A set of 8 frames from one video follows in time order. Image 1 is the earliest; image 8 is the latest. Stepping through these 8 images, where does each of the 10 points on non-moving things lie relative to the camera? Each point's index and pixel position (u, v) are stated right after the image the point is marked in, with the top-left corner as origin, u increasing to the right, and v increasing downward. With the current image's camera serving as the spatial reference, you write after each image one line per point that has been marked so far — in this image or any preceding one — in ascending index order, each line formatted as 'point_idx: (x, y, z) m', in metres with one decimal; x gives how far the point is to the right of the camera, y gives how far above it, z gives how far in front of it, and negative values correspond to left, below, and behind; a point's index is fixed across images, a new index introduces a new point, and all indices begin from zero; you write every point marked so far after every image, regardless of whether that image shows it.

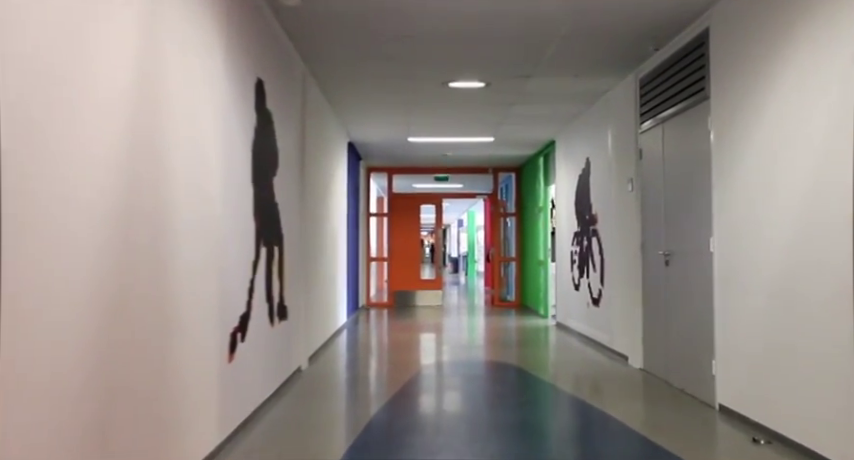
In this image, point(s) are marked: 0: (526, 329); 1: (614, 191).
0: (+1.5, -1.5, +8.8) m
1: (+2.0, +0.4, +6.3) m
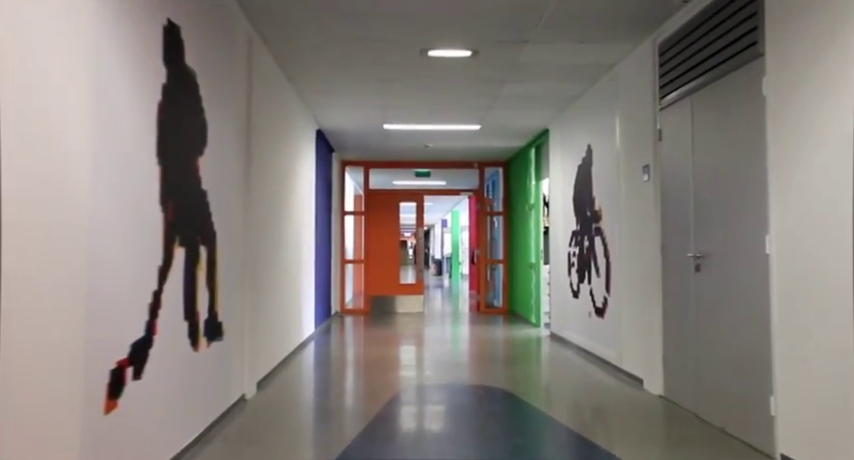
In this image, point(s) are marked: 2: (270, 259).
0: (+1.2, -1.5, +7.8) m
1: (+1.8, +0.4, +5.3) m
2: (-1.5, -0.3, +5.3) m
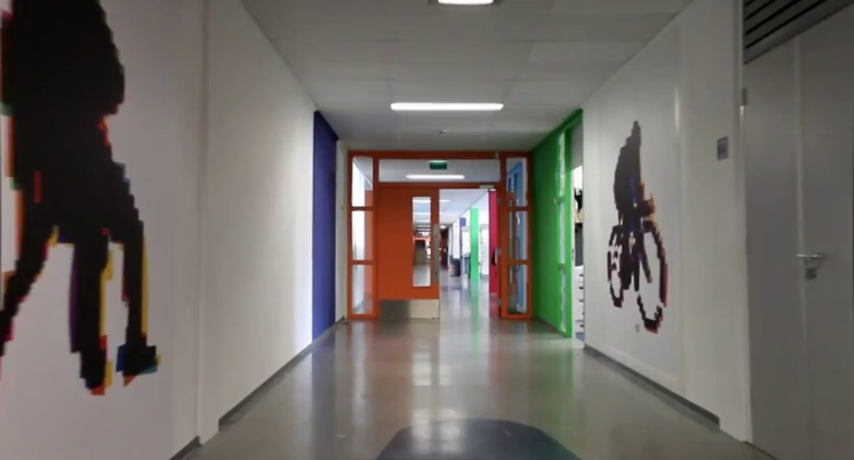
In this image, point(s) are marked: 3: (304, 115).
0: (+1.3, -1.4, +6.7) m
1: (+1.9, +0.5, +4.2) m
2: (-1.4, -0.2, +4.3) m
3: (-1.4, +1.3, +6.8) m
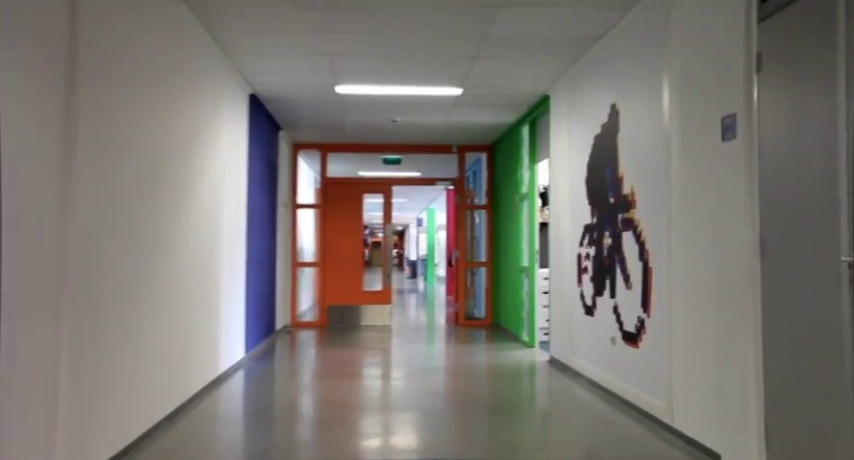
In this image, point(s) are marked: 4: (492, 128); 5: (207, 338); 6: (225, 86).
0: (+0.8, -1.4, +6.0) m
1: (+1.5, +0.5, +3.6) m
2: (-1.8, -0.2, +3.4) m
3: (-1.9, +1.4, +5.9) m
4: (+0.9, +1.4, +8.1) m
5: (-2.0, -1.0, +5.3) m
6: (-1.9, +1.4, +5.6) m
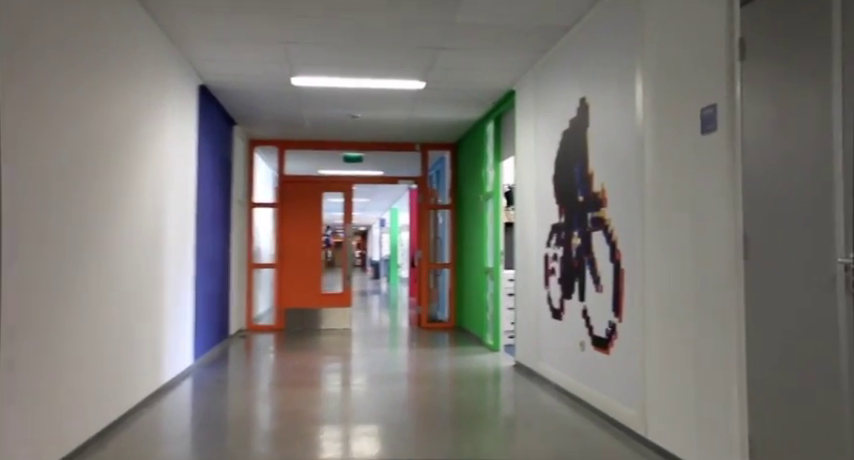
0: (+0.4, -1.4, +5.8) m
1: (+1.3, +0.5, +3.4) m
2: (-2.0, -0.2, +3.1) m
3: (-2.3, +1.4, +5.5) m
4: (+0.4, +1.4, +7.8) m
5: (-2.3, -1.0, +4.9) m
6: (-2.2, +1.4, +5.2) m
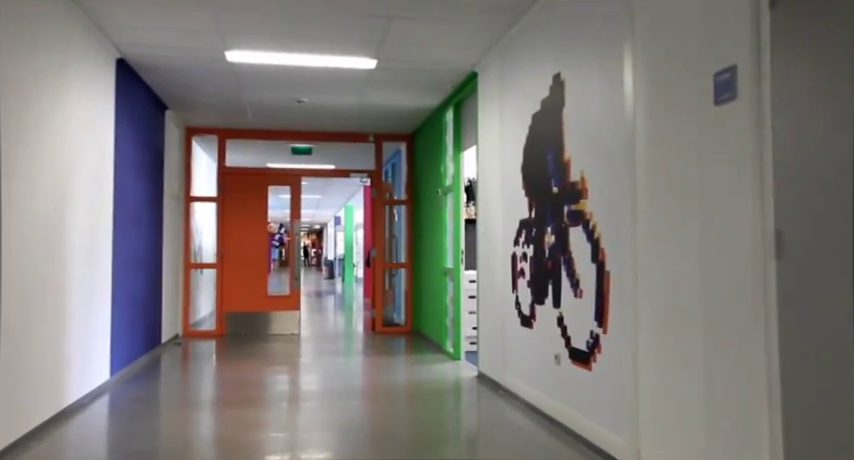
0: (0.0, -1.4, +5.2) m
1: (+1.1, +0.5, +2.8) m
2: (-2.2, -0.2, +2.3) m
3: (-2.7, +1.4, +4.7) m
4: (-0.2, +1.5, +7.2) m
5: (-2.7, -0.9, +4.1) m
6: (-2.6, +1.4, +4.4) m
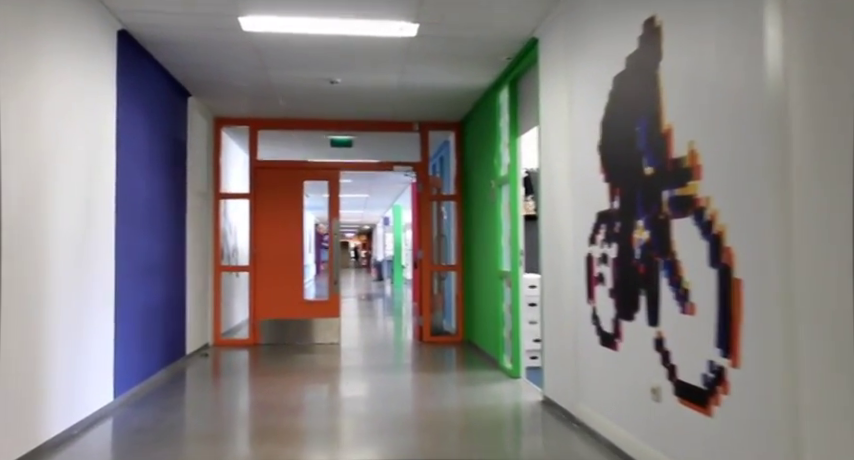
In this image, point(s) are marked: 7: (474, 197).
0: (+0.4, -1.4, +4.3) m
1: (+1.2, +0.6, +1.9) m
2: (-2.0, -0.2, +1.6) m
3: (-2.3, +1.4, +4.1) m
4: (+0.4, +1.5, +6.4) m
5: (-2.3, -0.9, +3.5) m
6: (-2.3, +1.4, +3.7) m
7: (+0.6, +0.4, +7.2) m
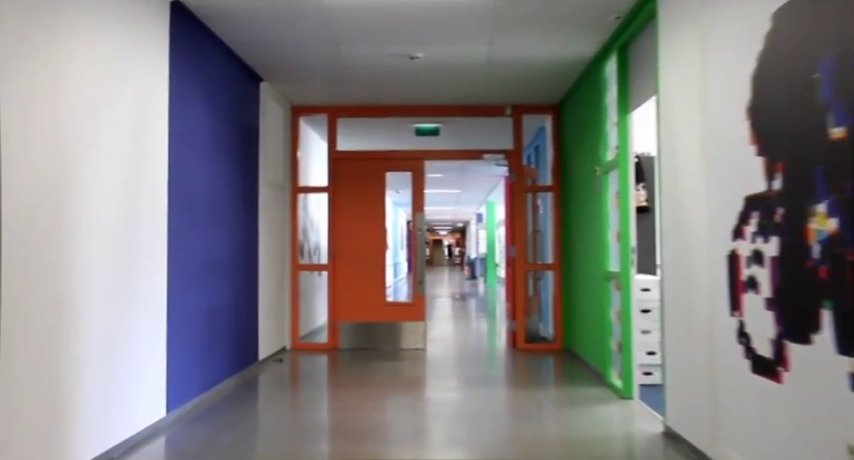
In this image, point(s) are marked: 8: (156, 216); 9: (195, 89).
0: (+1.0, -1.3, +3.5) m
1: (+1.4, +0.6, +1.0) m
2: (-1.9, -0.1, +1.2) m
3: (-1.8, +1.4, +3.7) m
4: (+1.3, +1.5, +5.6) m
5: (-1.9, -0.9, +3.1) m
6: (-1.8, +1.4, +3.4) m
7: (+1.6, +0.5, +6.3) m
8: (-1.8, +0.1, +3.4) m
9: (-1.6, +1.0, +4.0) m
